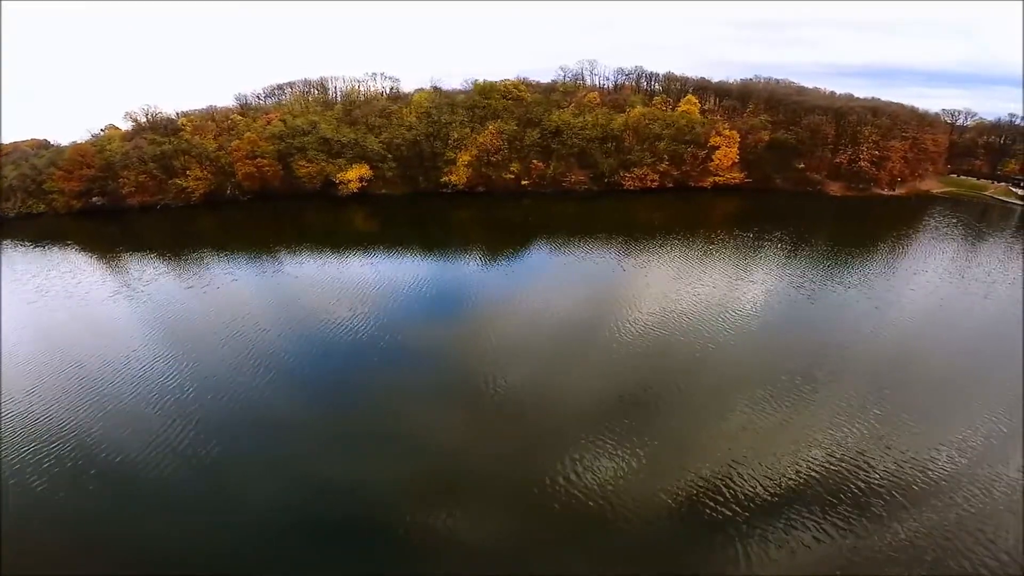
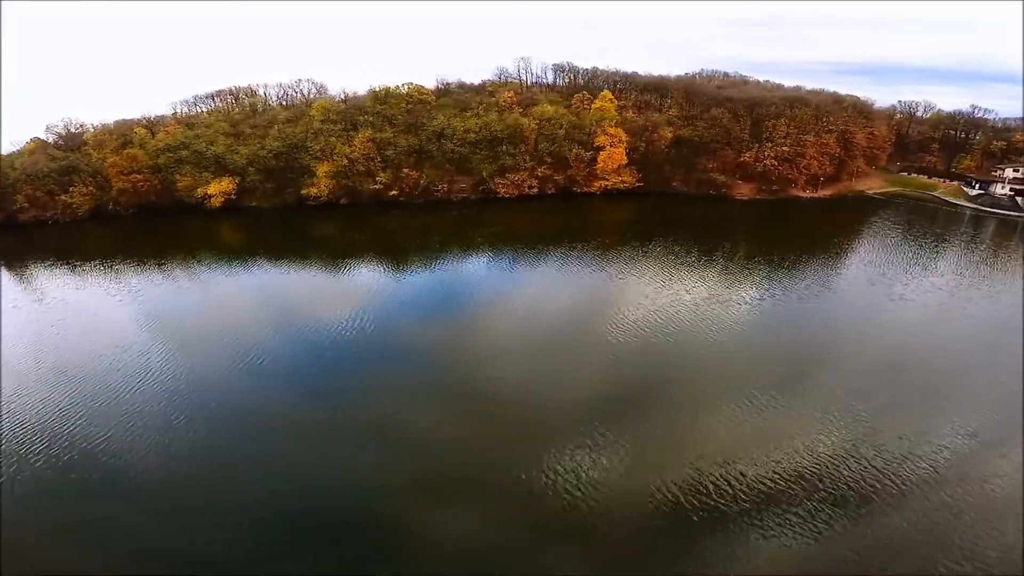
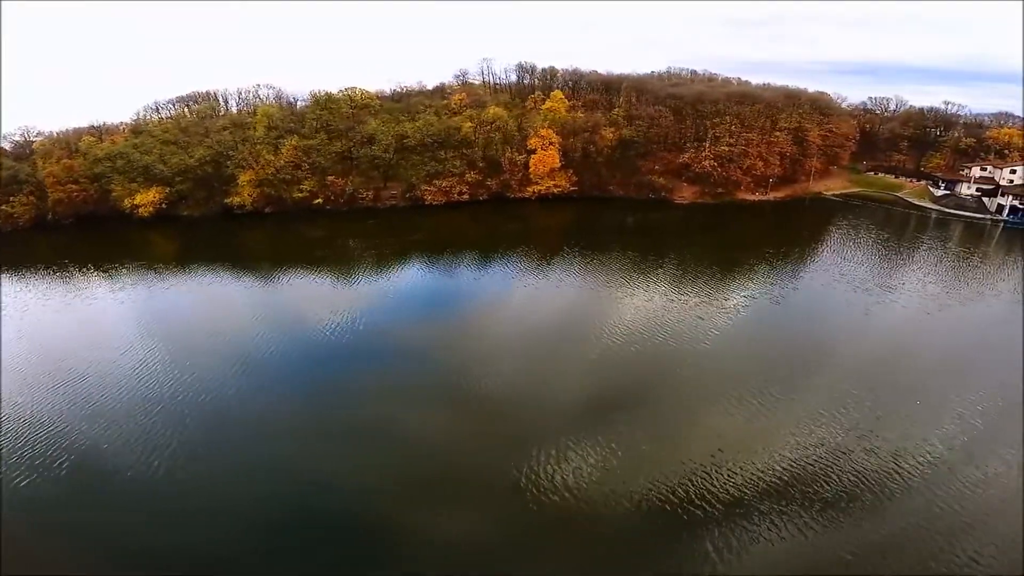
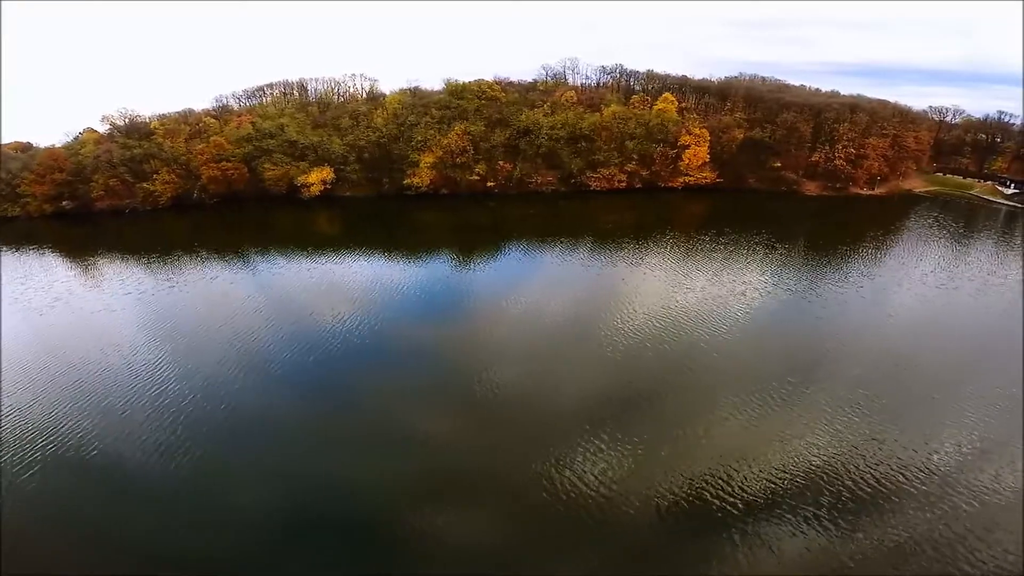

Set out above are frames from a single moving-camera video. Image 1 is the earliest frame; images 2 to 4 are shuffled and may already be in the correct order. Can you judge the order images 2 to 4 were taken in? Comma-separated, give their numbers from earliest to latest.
4, 2, 3
